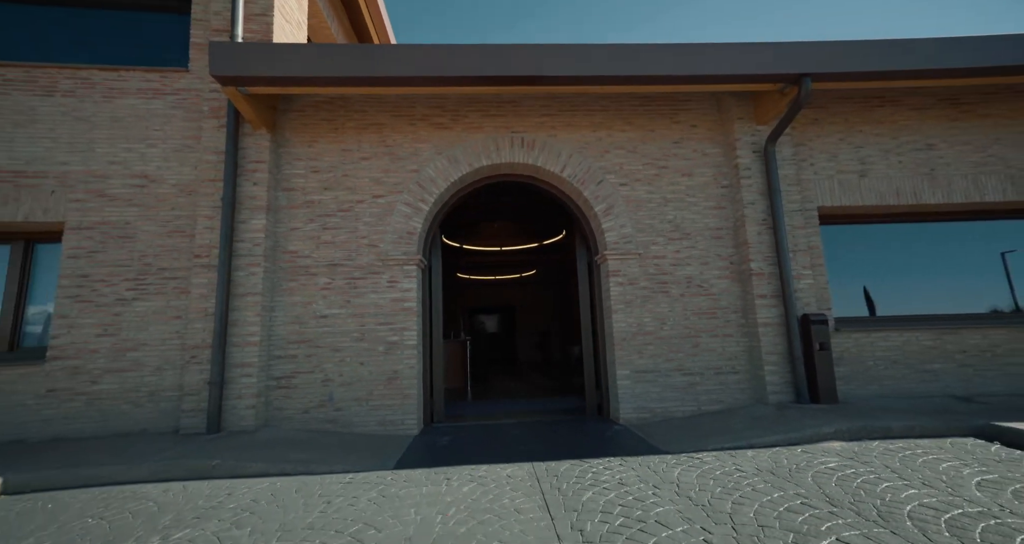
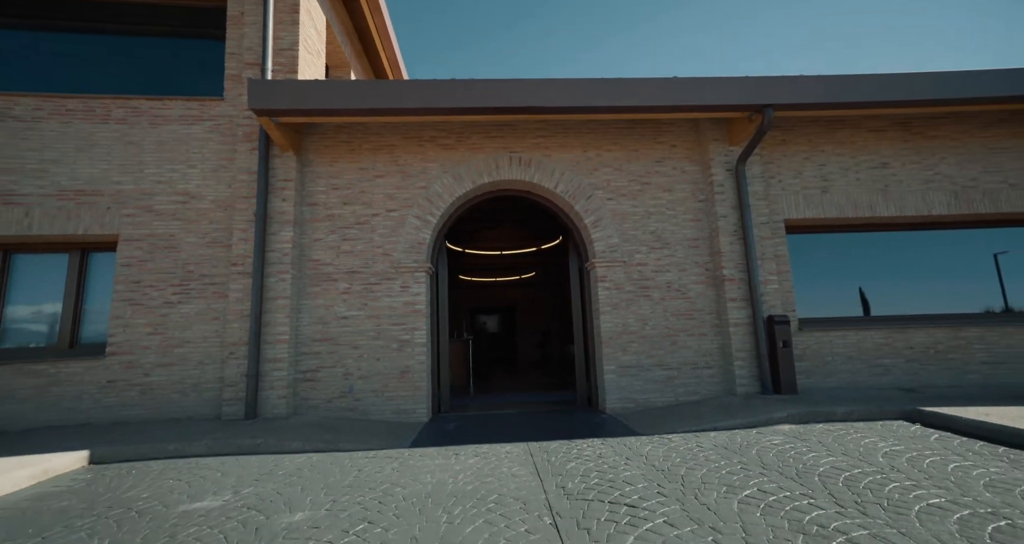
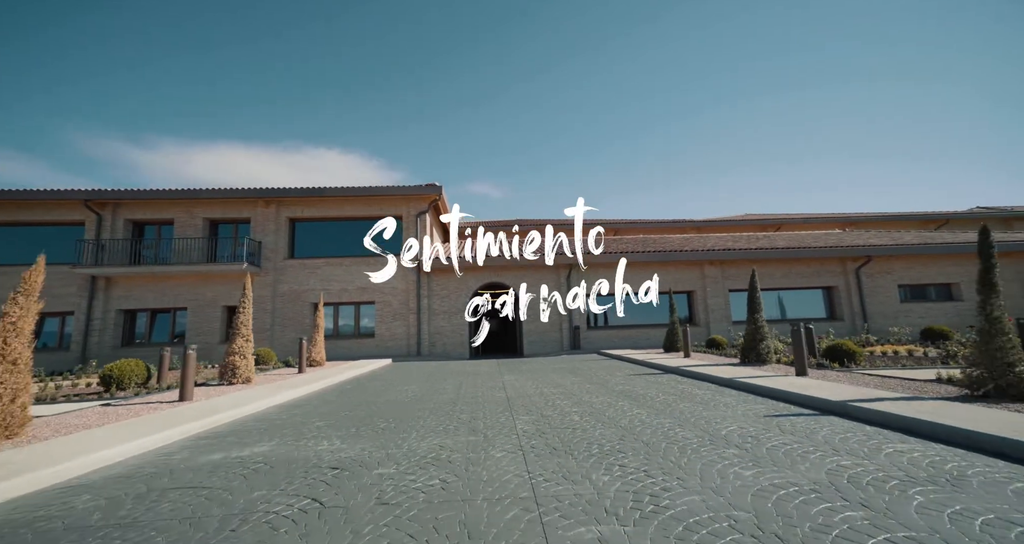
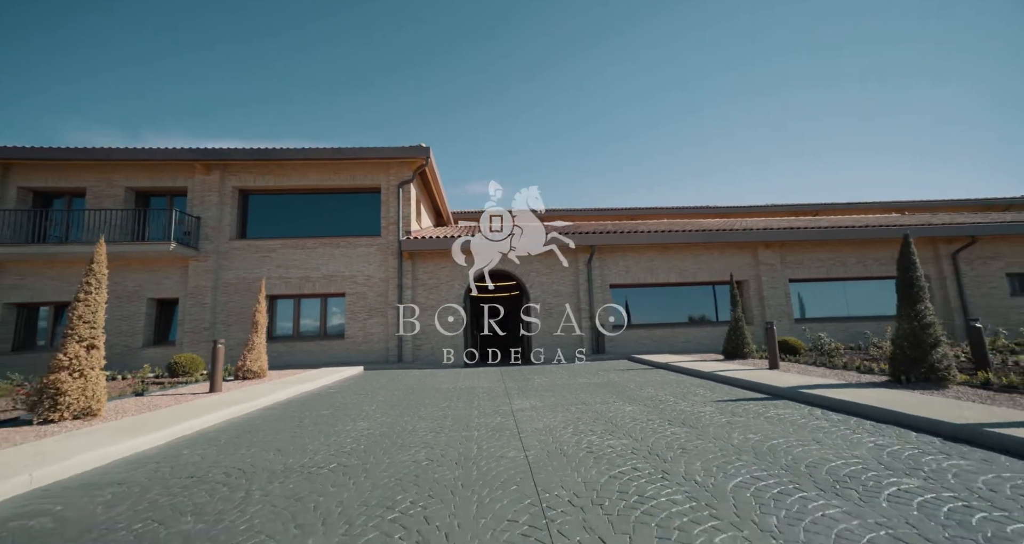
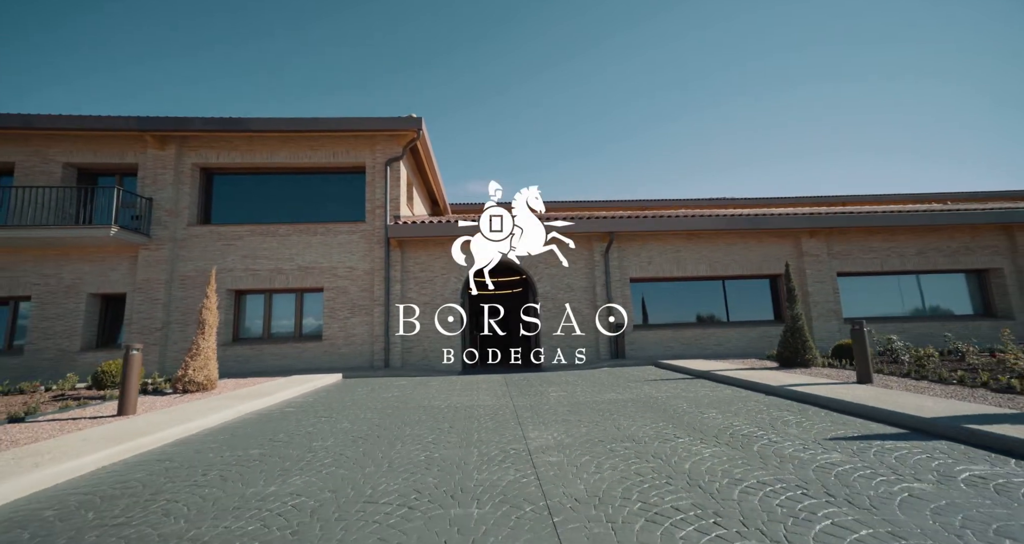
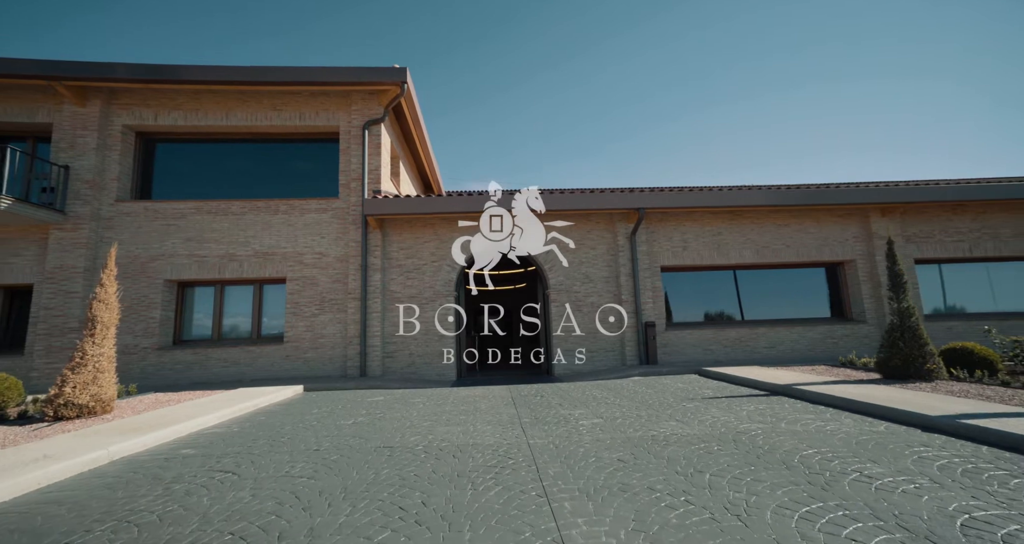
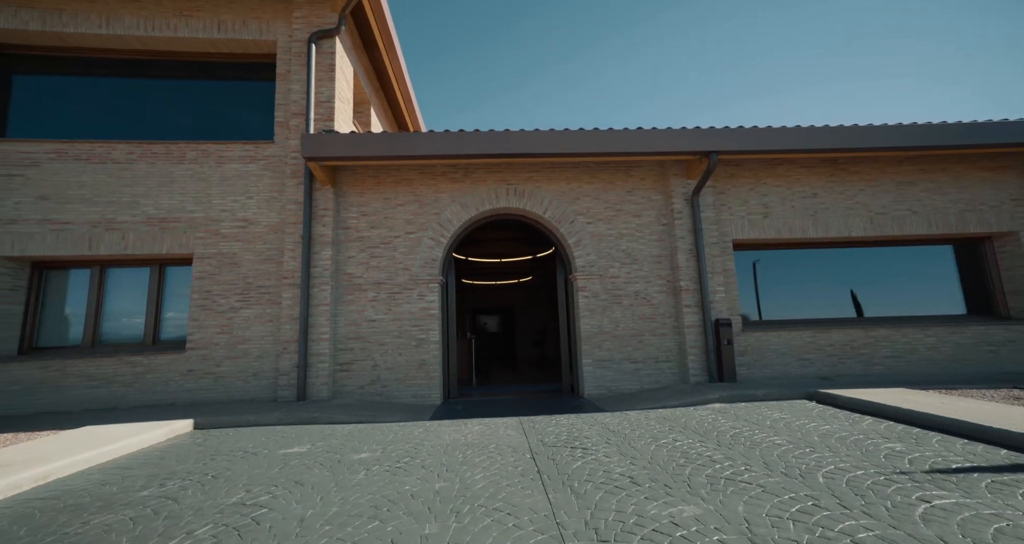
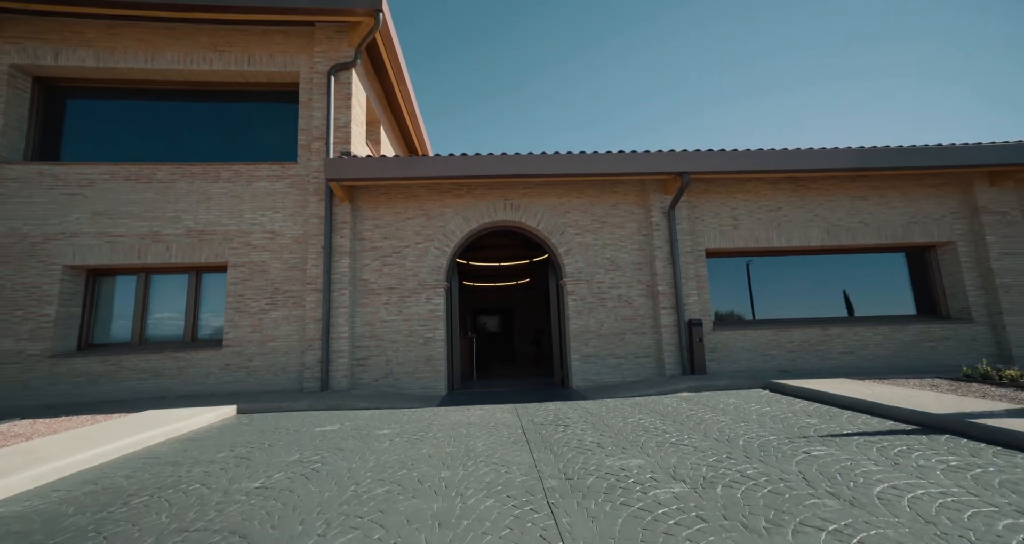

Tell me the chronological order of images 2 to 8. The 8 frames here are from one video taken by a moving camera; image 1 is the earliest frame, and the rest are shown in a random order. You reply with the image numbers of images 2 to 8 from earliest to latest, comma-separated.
2, 7, 8, 6, 5, 4, 3
